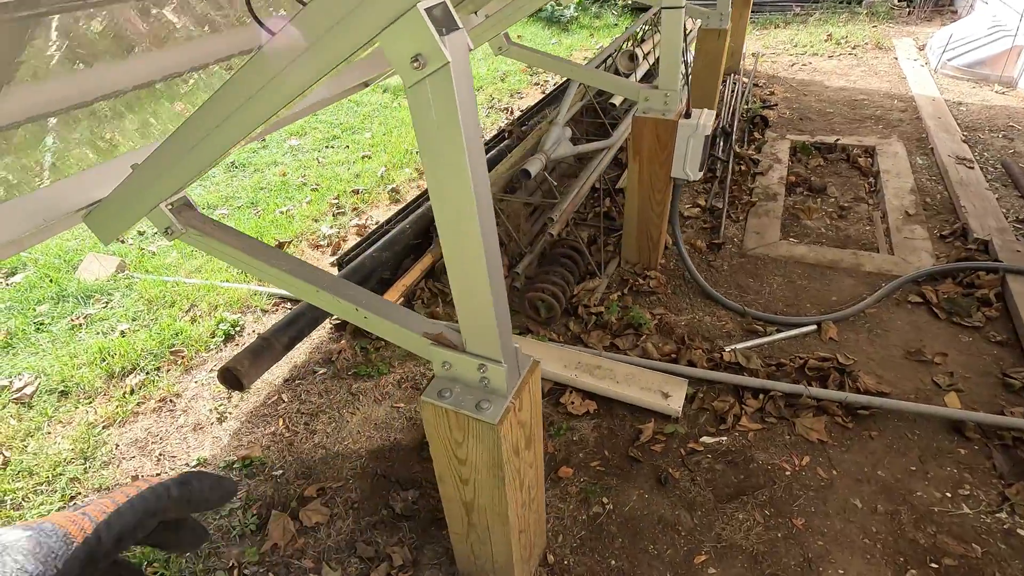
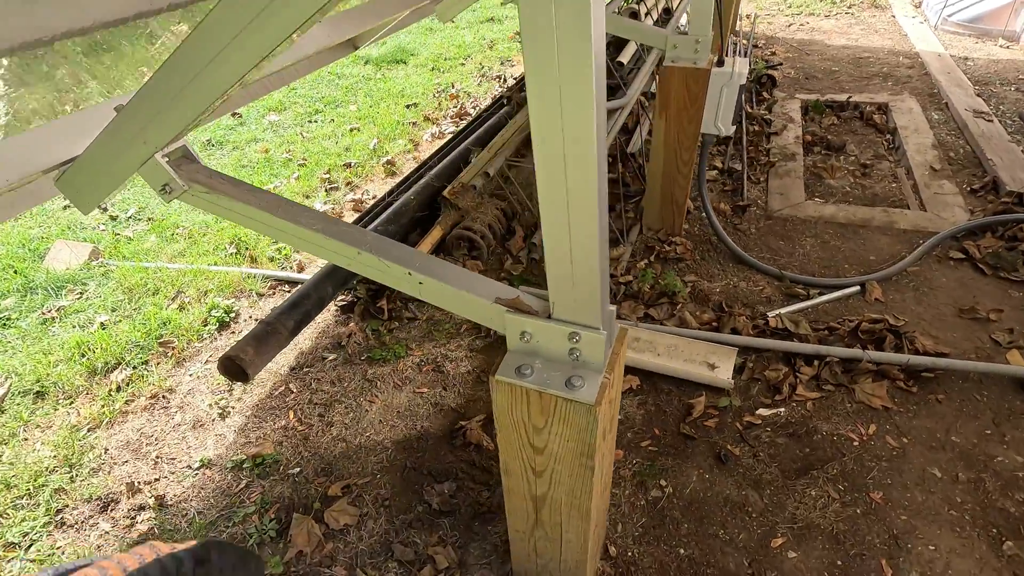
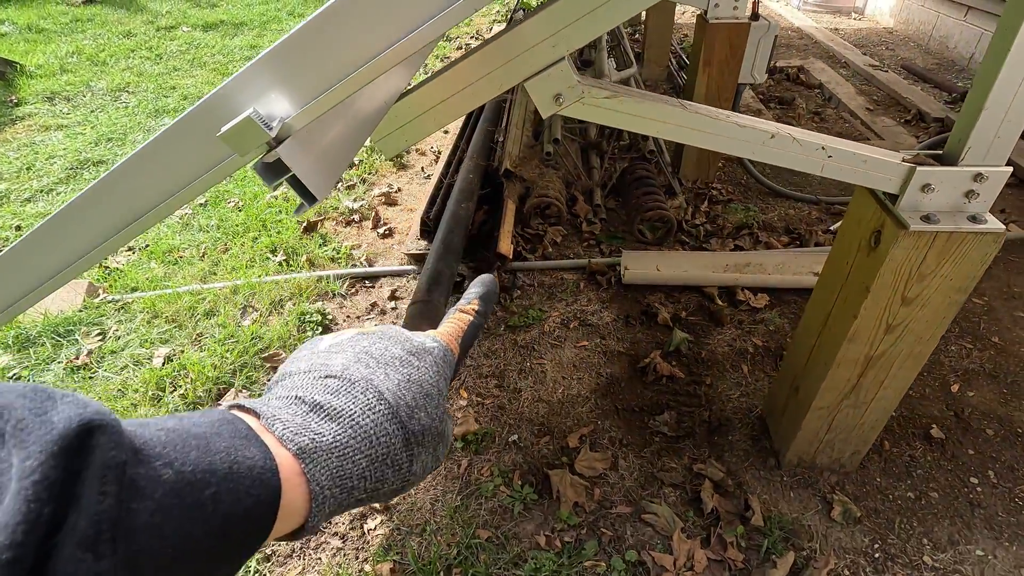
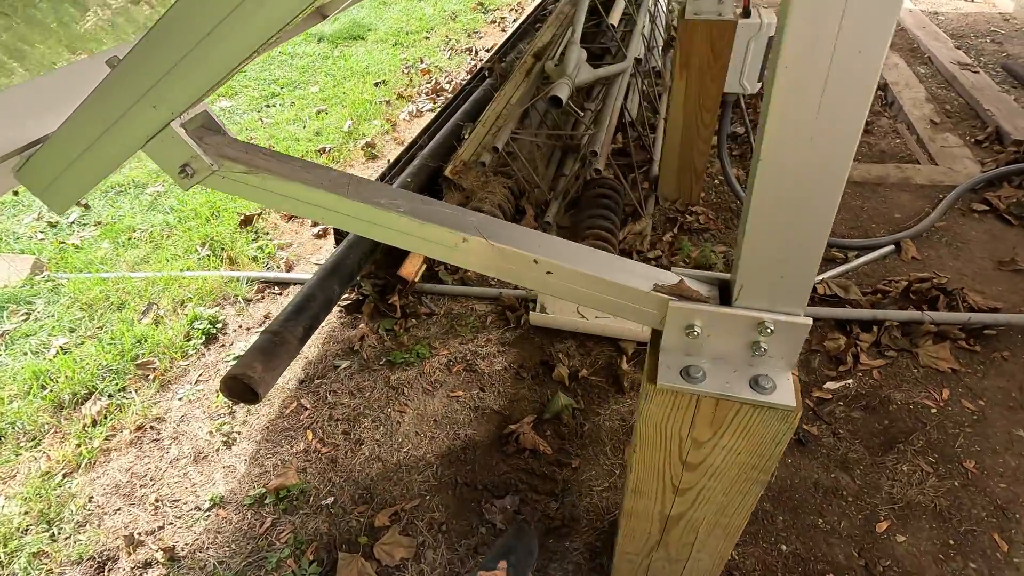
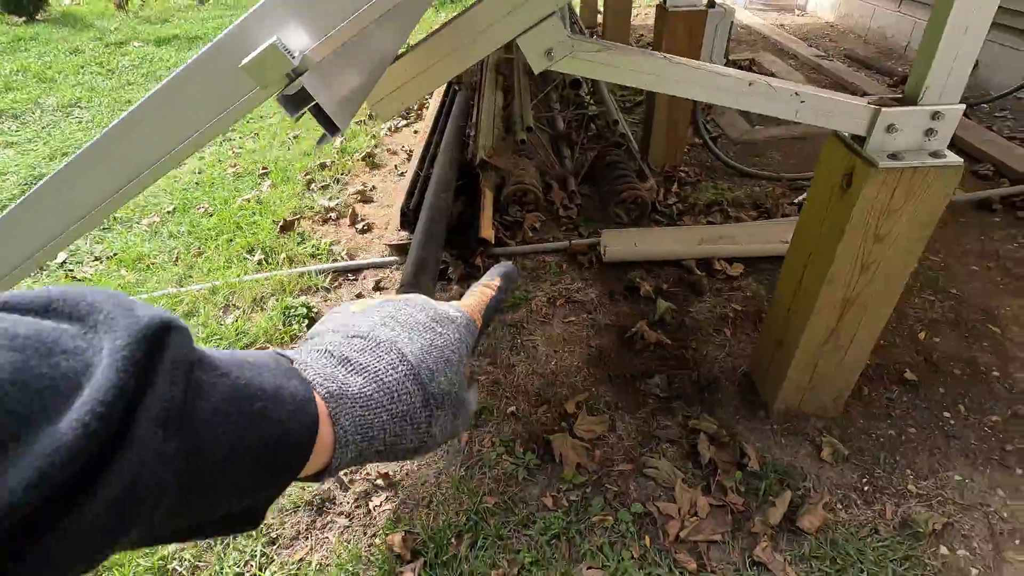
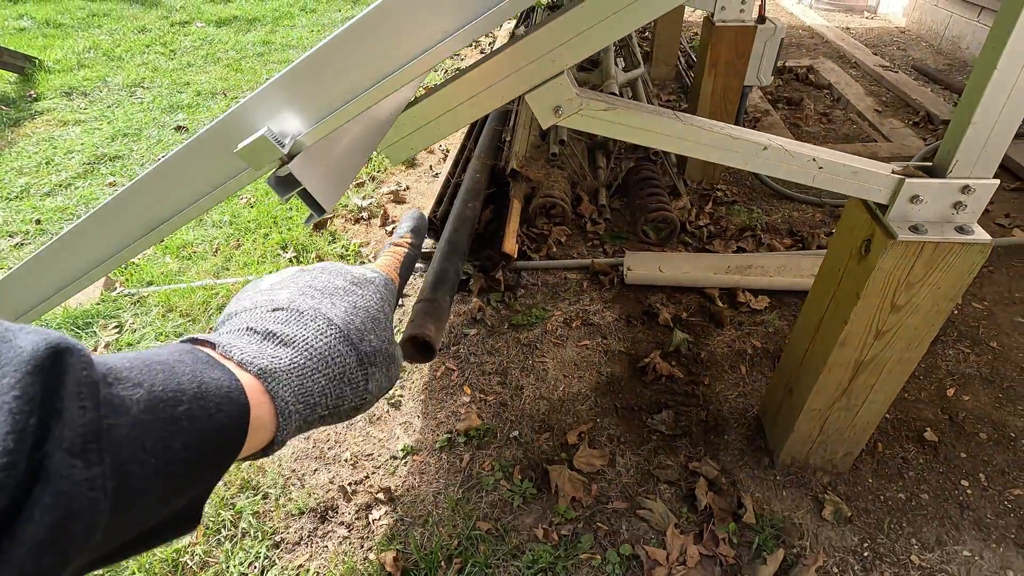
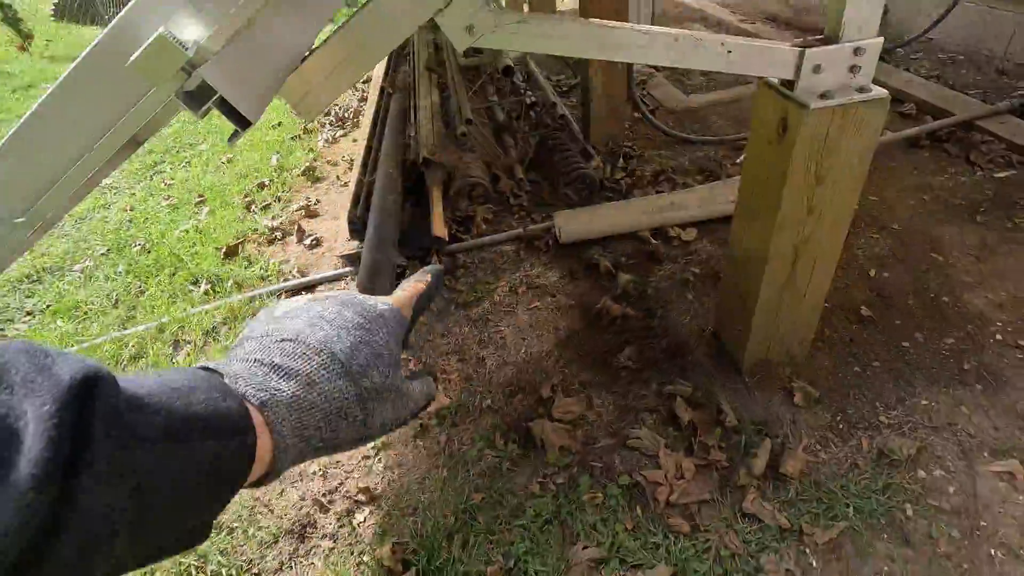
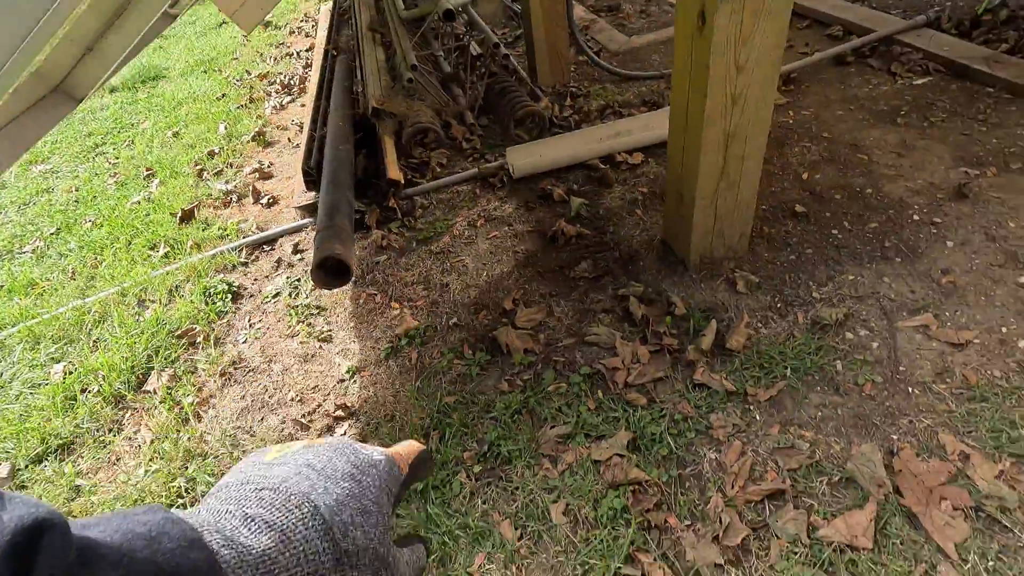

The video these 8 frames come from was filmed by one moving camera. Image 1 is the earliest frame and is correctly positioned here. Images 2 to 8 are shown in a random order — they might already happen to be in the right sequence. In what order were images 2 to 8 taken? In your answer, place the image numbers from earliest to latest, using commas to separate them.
2, 4, 6, 3, 5, 7, 8
